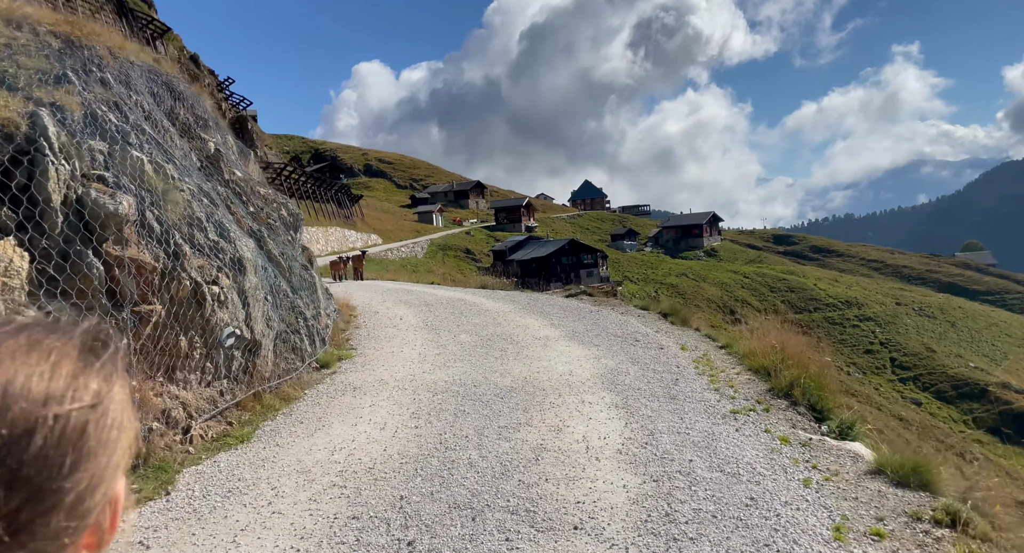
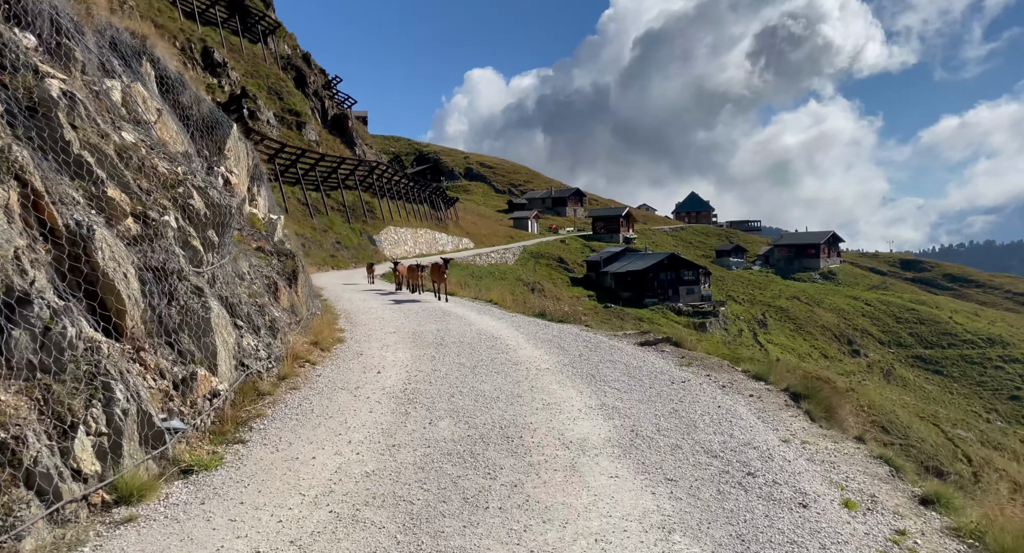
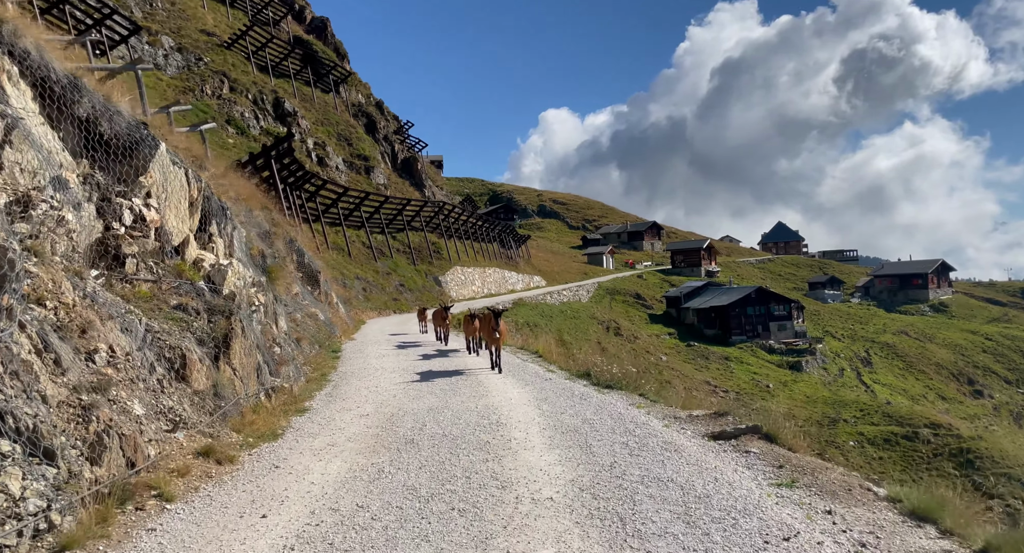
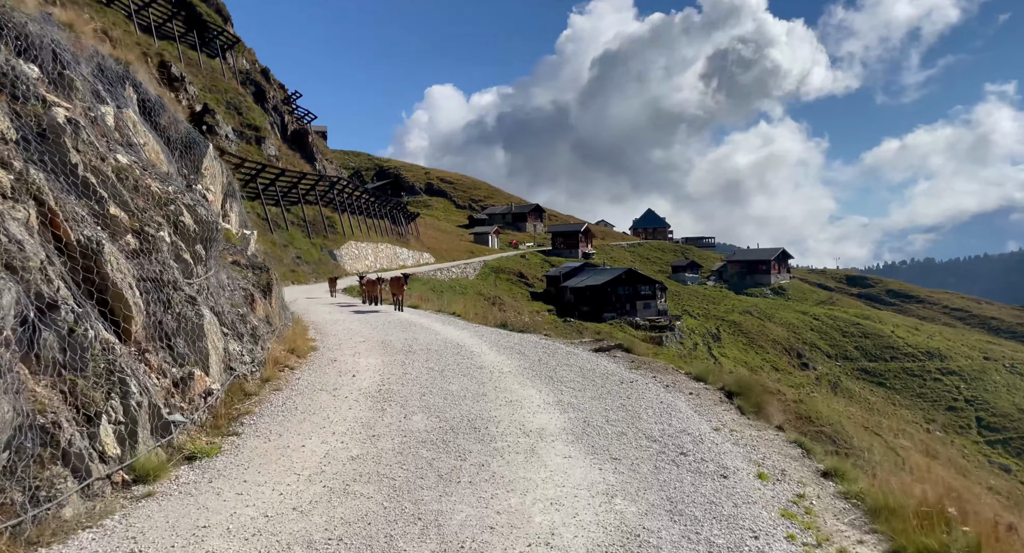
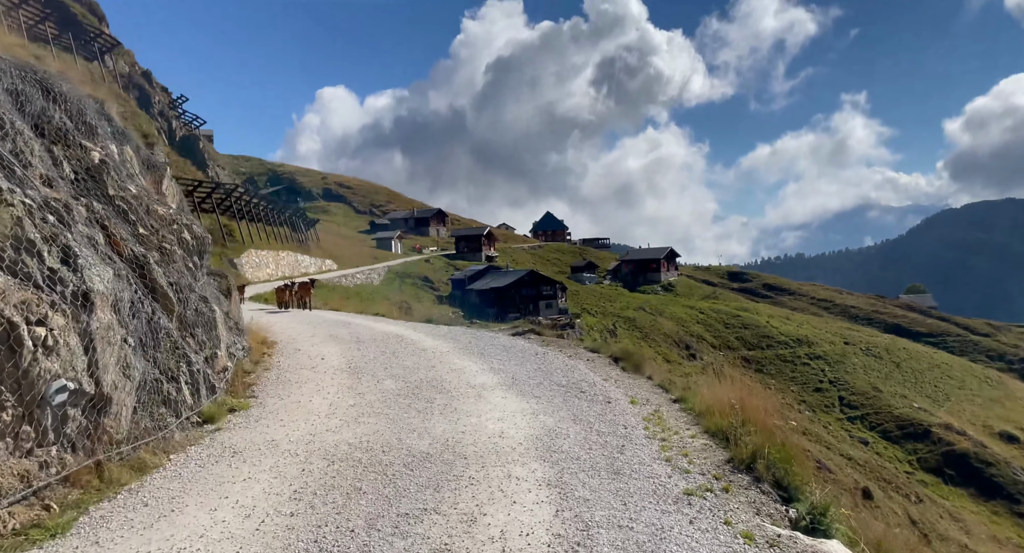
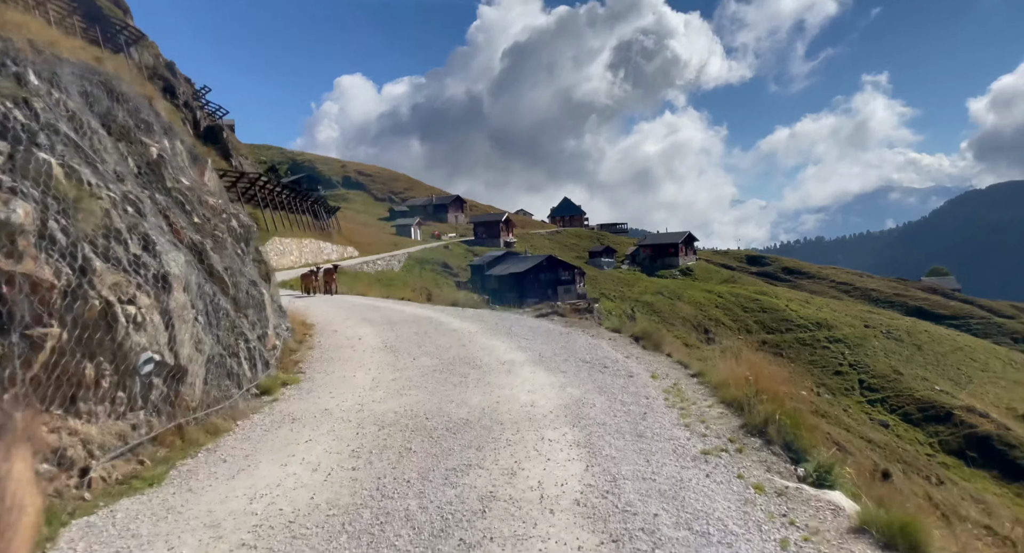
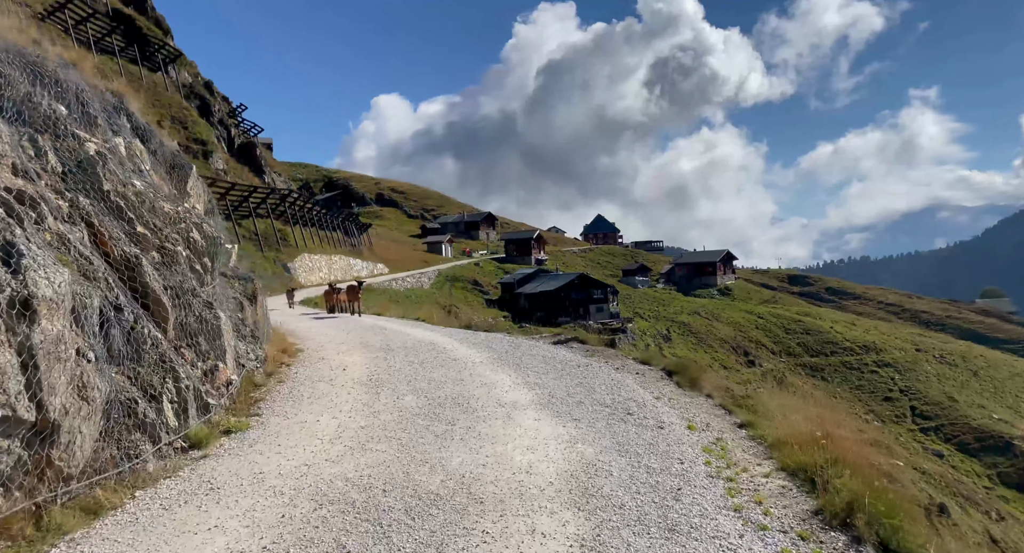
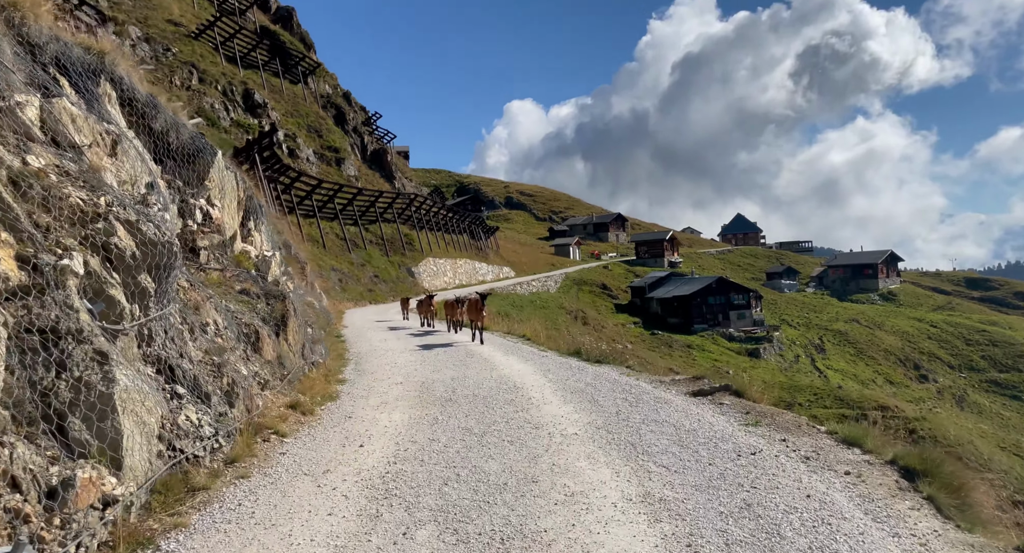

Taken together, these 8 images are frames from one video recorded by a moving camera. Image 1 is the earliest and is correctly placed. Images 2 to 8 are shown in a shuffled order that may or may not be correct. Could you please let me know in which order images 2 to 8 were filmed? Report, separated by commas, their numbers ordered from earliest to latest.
6, 5, 7, 4, 2, 8, 3
